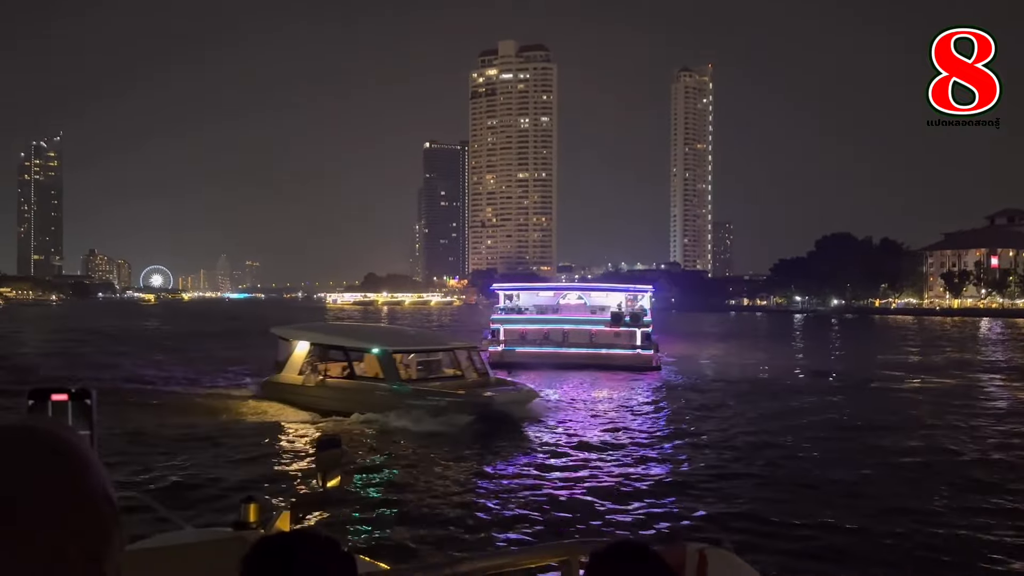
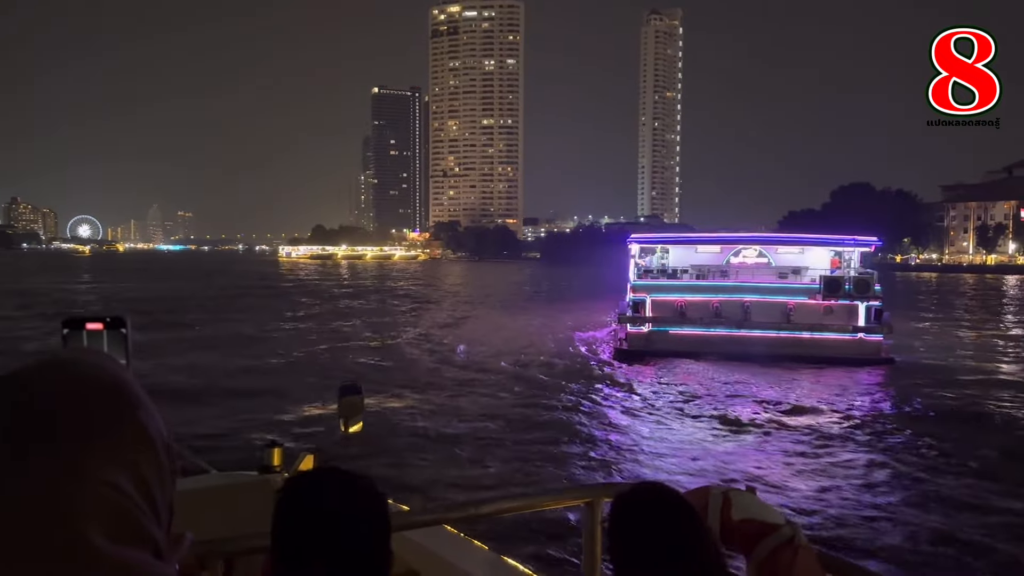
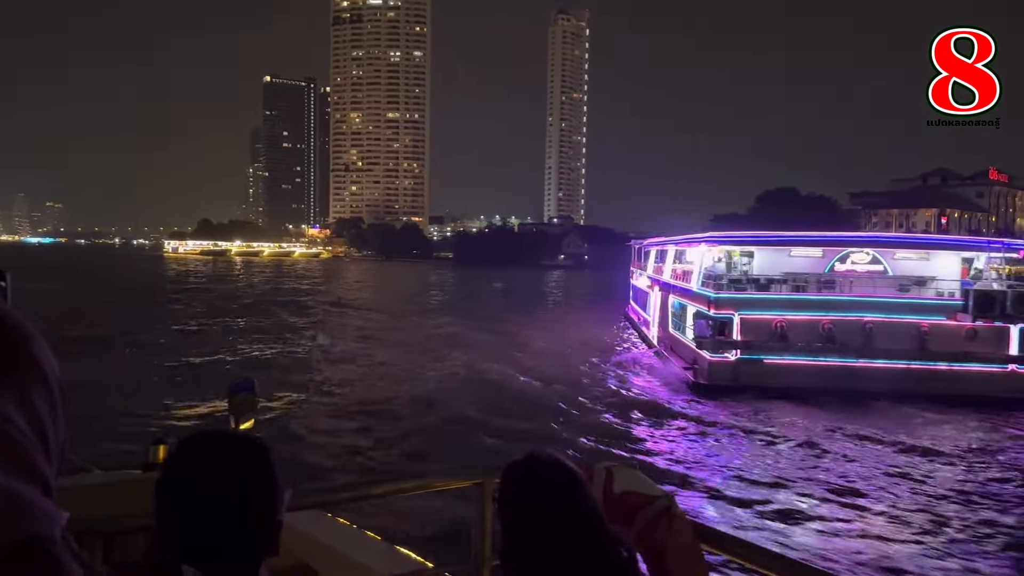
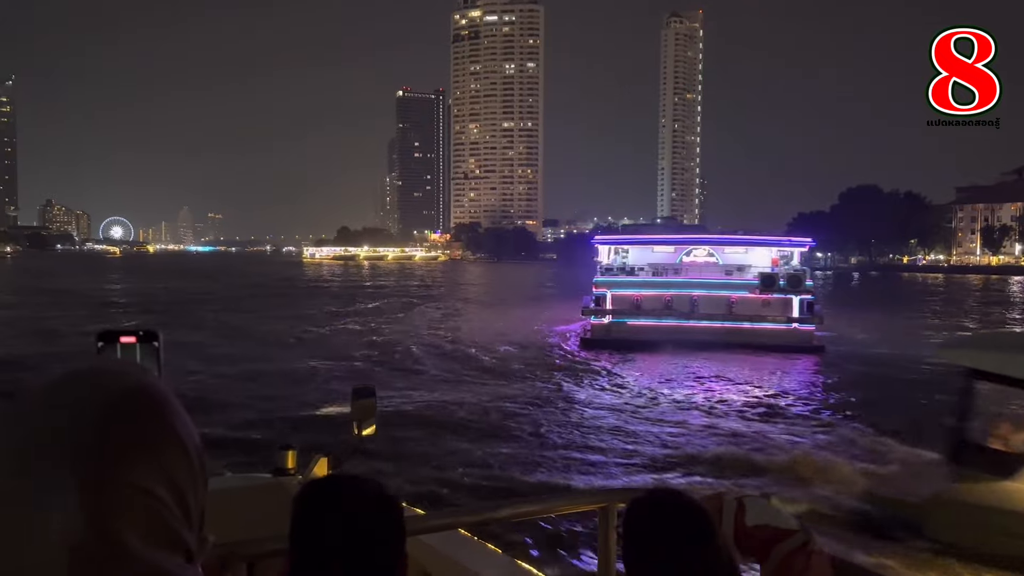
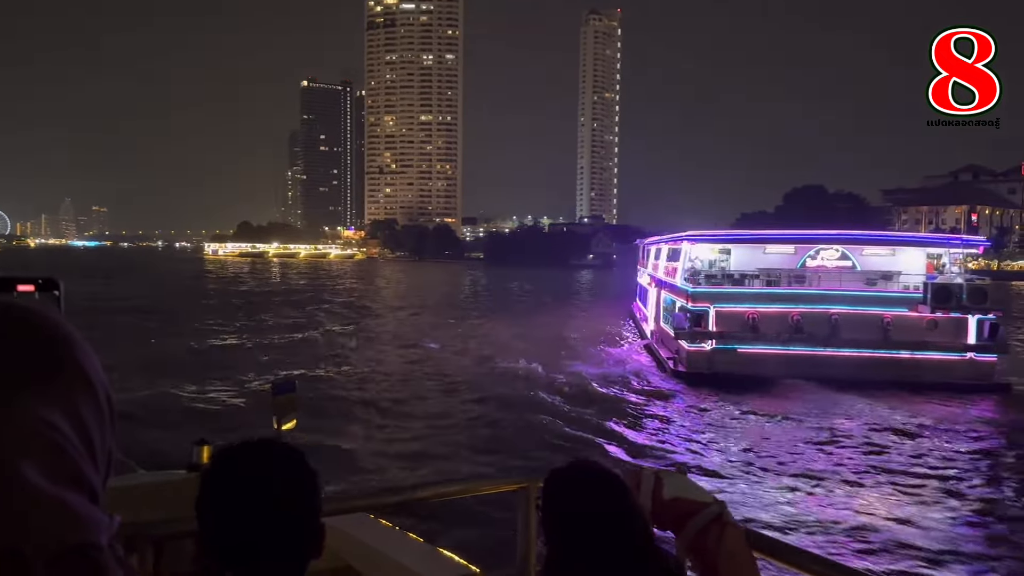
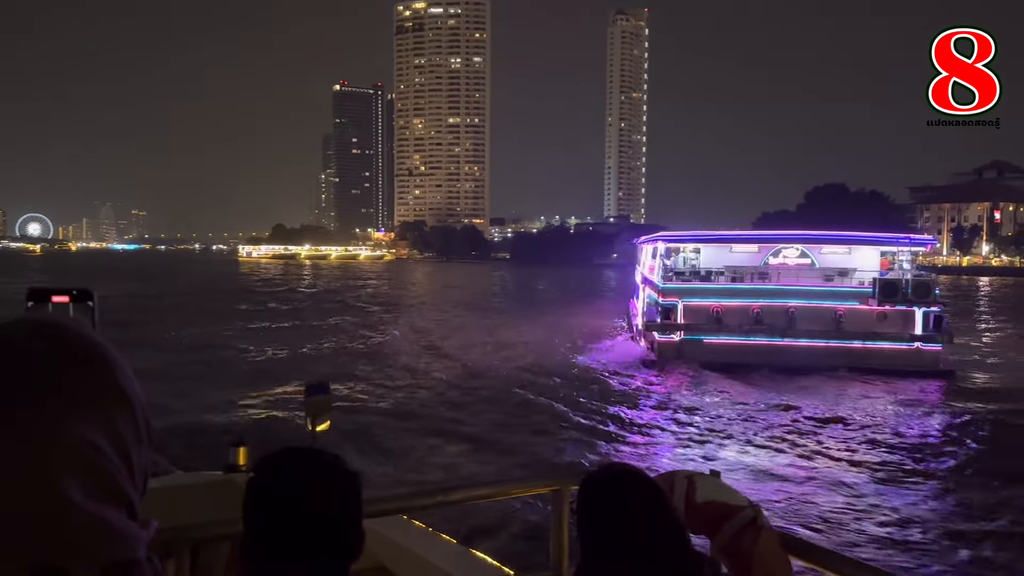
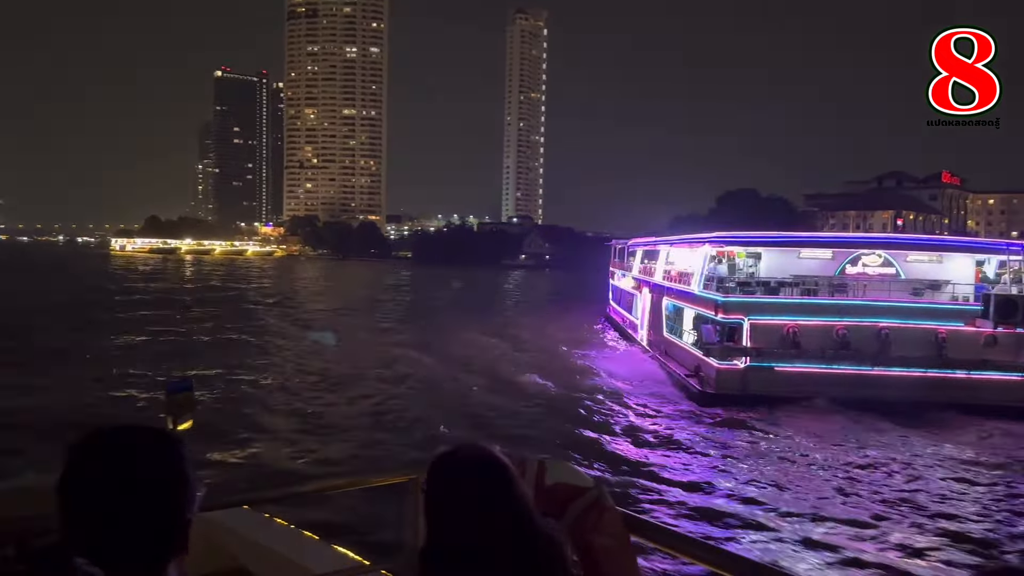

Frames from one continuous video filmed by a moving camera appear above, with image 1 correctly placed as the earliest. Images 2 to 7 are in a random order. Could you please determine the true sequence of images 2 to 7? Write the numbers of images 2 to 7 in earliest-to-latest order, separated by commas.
4, 2, 6, 5, 3, 7
